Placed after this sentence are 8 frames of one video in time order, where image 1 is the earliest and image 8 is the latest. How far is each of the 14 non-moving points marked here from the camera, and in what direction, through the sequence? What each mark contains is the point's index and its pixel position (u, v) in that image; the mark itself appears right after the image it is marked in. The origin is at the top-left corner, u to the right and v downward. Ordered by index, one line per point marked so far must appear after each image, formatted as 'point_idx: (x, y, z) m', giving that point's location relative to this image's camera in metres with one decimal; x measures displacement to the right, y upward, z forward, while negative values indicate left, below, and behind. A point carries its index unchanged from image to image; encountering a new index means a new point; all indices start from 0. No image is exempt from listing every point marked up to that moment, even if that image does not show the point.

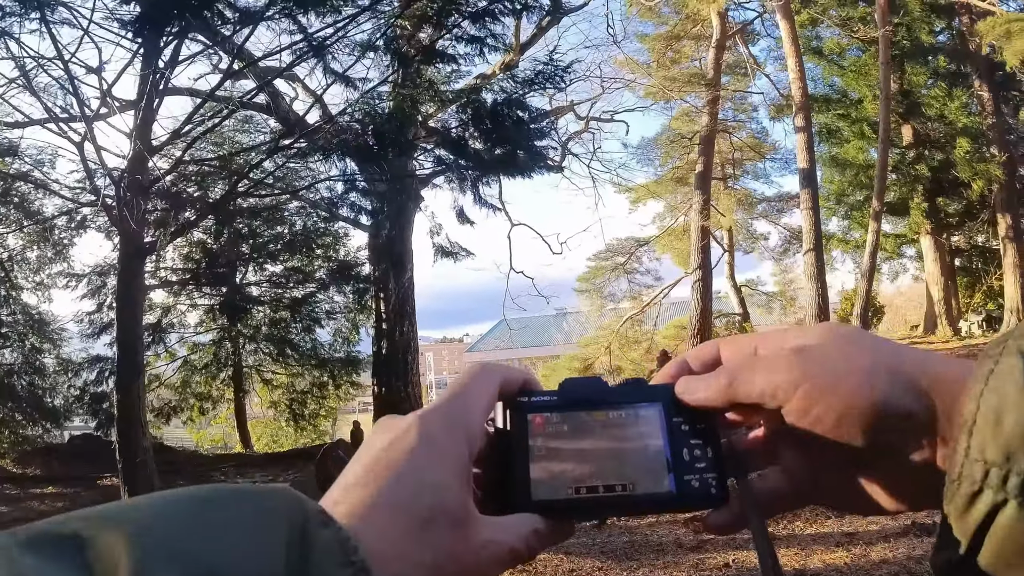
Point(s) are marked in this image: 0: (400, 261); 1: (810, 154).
0: (-1.3, +0.3, +8.2) m
1: (+4.4, +2.0, +10.3) m
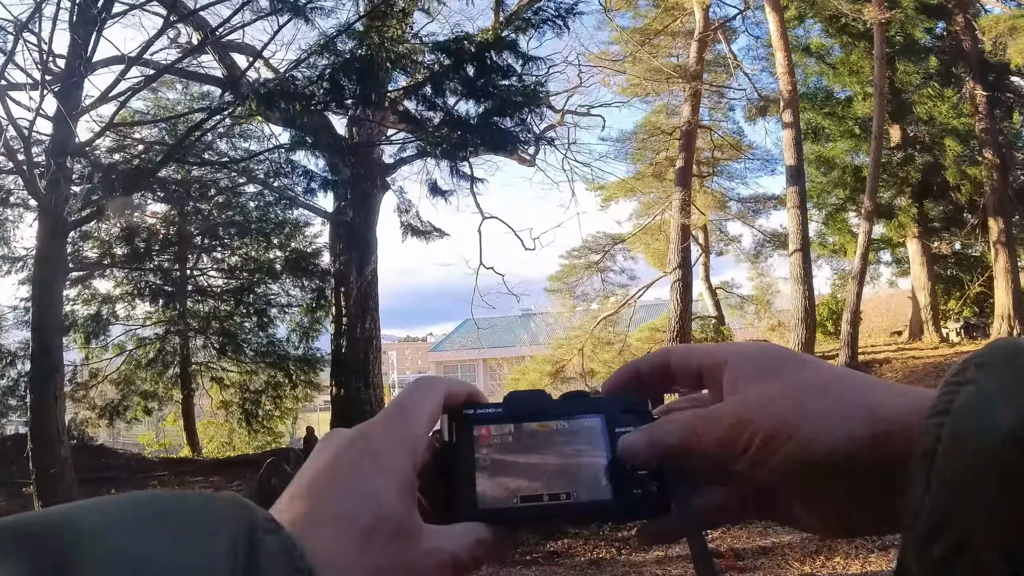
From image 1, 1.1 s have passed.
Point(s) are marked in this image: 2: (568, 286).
0: (-1.6, +0.4, +7.6) m
1: (+4.1, +2.0, +10.0) m
2: (+1.0, 0.0, +12.7) m
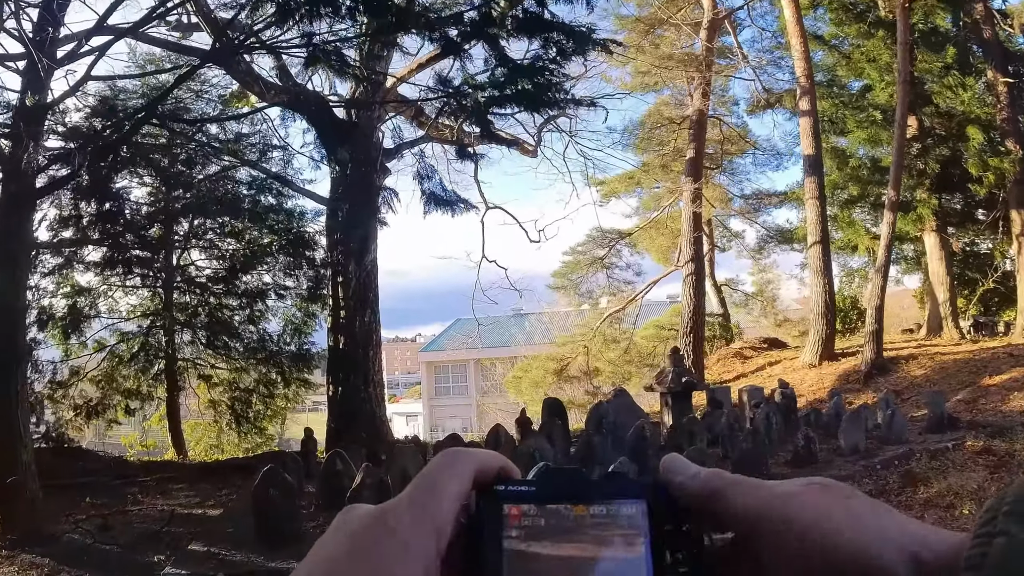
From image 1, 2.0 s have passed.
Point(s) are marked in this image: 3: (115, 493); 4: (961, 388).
0: (-1.5, +0.5, +7.2) m
1: (+4.1, +2.0, +9.6) m
2: (+1.0, +0.1, +12.2) m
3: (-2.7, -1.4, +5.0) m
4: (+4.2, -0.9, +6.6) m
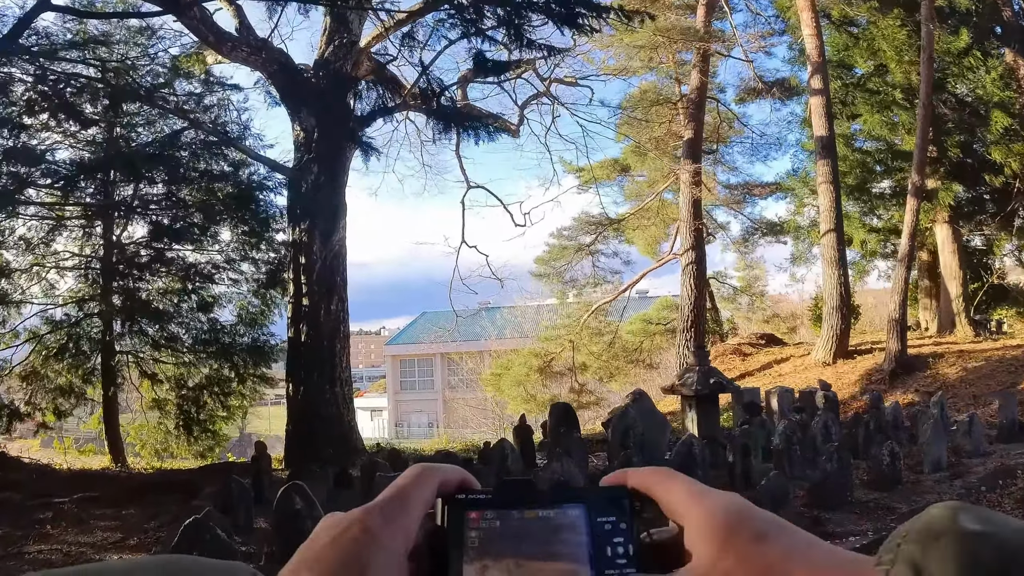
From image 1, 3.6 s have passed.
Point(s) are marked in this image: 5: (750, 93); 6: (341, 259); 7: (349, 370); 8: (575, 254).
0: (-1.6, +0.6, +6.3) m
1: (+4.0, +2.1, +9.0) m
2: (+0.7, +0.3, +11.5) m
3: (-2.7, -1.3, +4.0) m
4: (+4.1, -0.8, +6.0) m
5: (+4.4, +3.7, +13.2) m
6: (-1.5, +0.3, +6.4) m
7: (-1.4, -0.7, +6.3) m
8: (+1.0, +0.5, +11.3) m
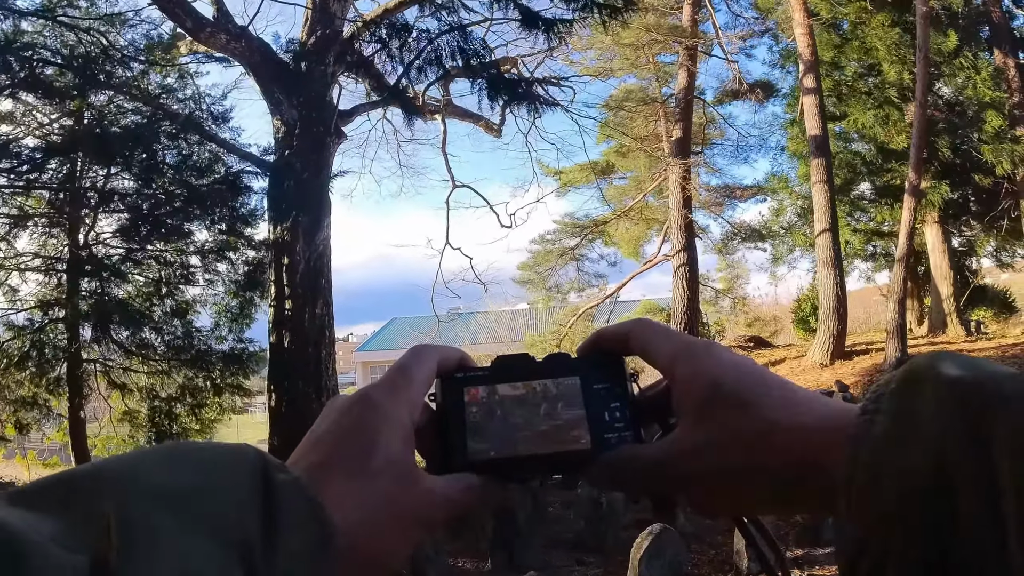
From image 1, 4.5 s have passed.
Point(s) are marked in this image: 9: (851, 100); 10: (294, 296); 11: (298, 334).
0: (-1.6, +0.6, +5.9) m
1: (+3.8, +2.1, +8.9) m
2: (+0.4, +0.2, +11.2) m
3: (-2.7, -1.3, +3.6) m
4: (+4.1, -0.8, +5.9) m
5: (+4.1, +3.6, +13.2) m
6: (-1.6, +0.2, +6.1) m
7: (-1.5, -0.8, +6.0) m
8: (+0.7, +0.5, +11.1) m
9: (+5.3, +2.9, +11.2) m
10: (-1.8, -0.1, +5.9) m
11: (-1.7, -0.4, +5.8) m
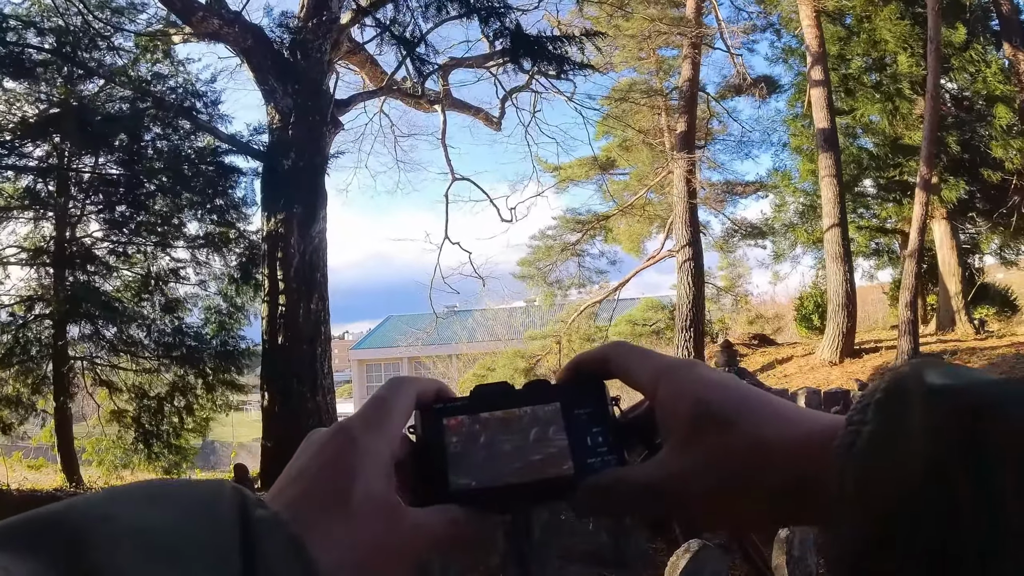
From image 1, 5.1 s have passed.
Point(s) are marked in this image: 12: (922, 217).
0: (-1.6, +0.7, +5.7) m
1: (+3.8, +2.2, +8.7) m
2: (+0.4, +0.3, +11.0) m
3: (-2.6, -1.3, +3.4) m
4: (+4.1, -0.8, +5.8) m
5: (+4.1, +3.7, +13.0) m
6: (-1.5, +0.3, +5.8) m
7: (-1.5, -0.7, +5.8) m
8: (+0.7, +0.5, +10.9) m
9: (+5.3, +3.0, +11.0) m
10: (-1.8, 0.0, +5.7) m
11: (-1.7, -0.3, +5.6) m
12: (+4.9, +0.8, +8.5) m
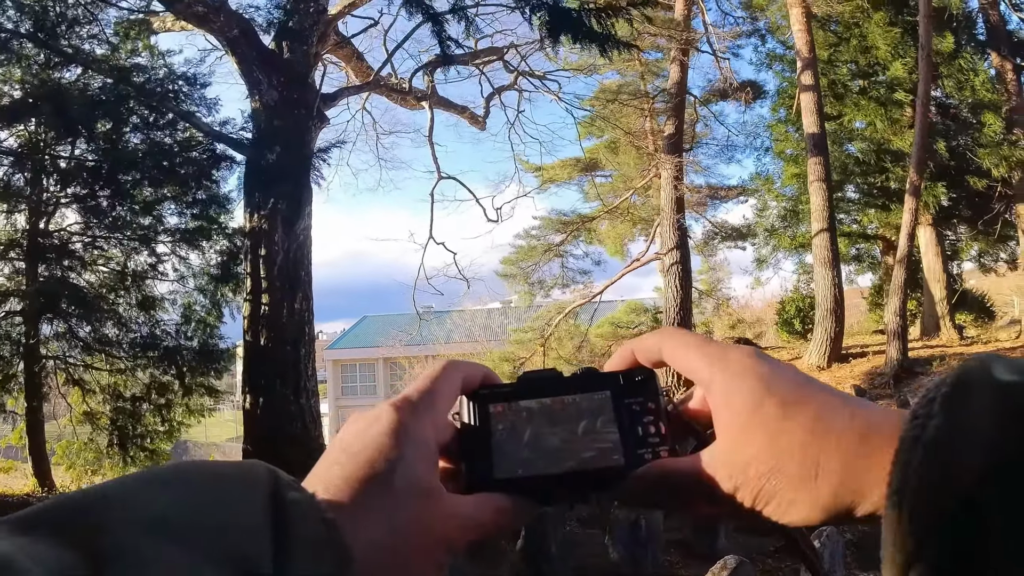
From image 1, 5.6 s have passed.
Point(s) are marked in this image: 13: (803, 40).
0: (-1.6, +0.7, +5.6) m
1: (+3.6, +2.1, +8.7) m
2: (+0.2, +0.2, +10.9) m
3: (-2.6, -1.2, +3.2) m
4: (+4.0, -0.9, +5.8) m
5: (+3.8, +3.6, +13.0) m
6: (-1.6, +0.3, +5.7) m
7: (-1.5, -0.7, +5.6) m
8: (+0.5, +0.5, +10.8) m
9: (+5.1, +2.9, +11.1) m
10: (-1.8, 0.0, +5.5) m
11: (-1.8, -0.3, +5.5) m
12: (+4.7, +0.8, +8.6) m
13: (+3.9, +3.3, +9.6) m
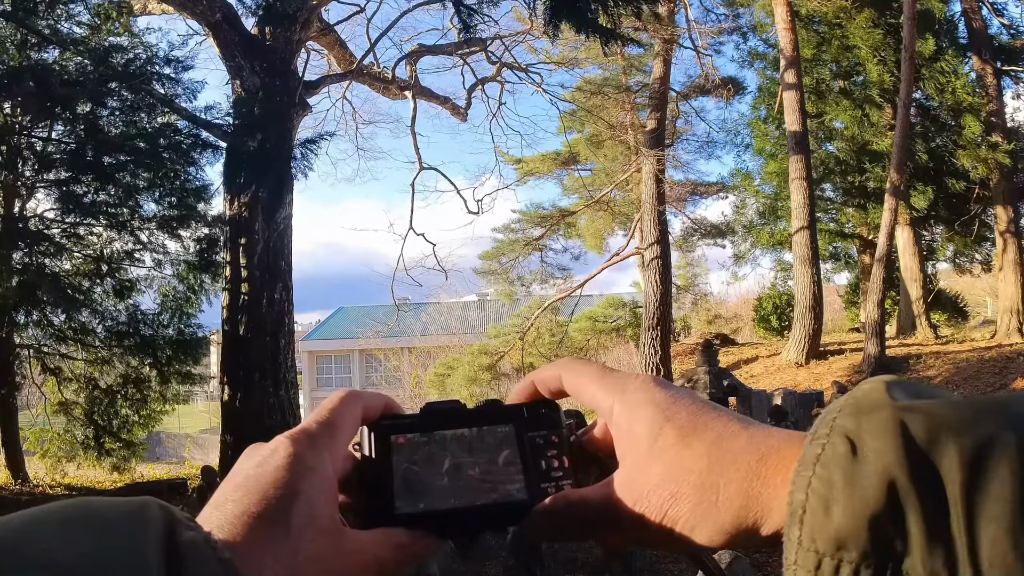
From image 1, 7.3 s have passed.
0: (-1.8, +0.7, +5.5) m
1: (+3.5, +2.1, +8.8) m
2: (-0.1, +0.3, +10.9) m
3: (-2.7, -1.2, +3.1) m
4: (+3.9, -0.9, +5.9) m
5: (+3.5, +3.7, +13.1) m
6: (-1.7, +0.4, +5.6) m
7: (-1.7, -0.6, +5.6) m
8: (+0.2, +0.6, +10.8) m
9: (+4.8, +2.9, +11.2) m
10: (-1.9, +0.1, +5.4) m
11: (-1.9, -0.2, +5.4) m
12: (+4.5, +0.8, +8.7) m
13: (+3.7, +3.4, +9.7) m
